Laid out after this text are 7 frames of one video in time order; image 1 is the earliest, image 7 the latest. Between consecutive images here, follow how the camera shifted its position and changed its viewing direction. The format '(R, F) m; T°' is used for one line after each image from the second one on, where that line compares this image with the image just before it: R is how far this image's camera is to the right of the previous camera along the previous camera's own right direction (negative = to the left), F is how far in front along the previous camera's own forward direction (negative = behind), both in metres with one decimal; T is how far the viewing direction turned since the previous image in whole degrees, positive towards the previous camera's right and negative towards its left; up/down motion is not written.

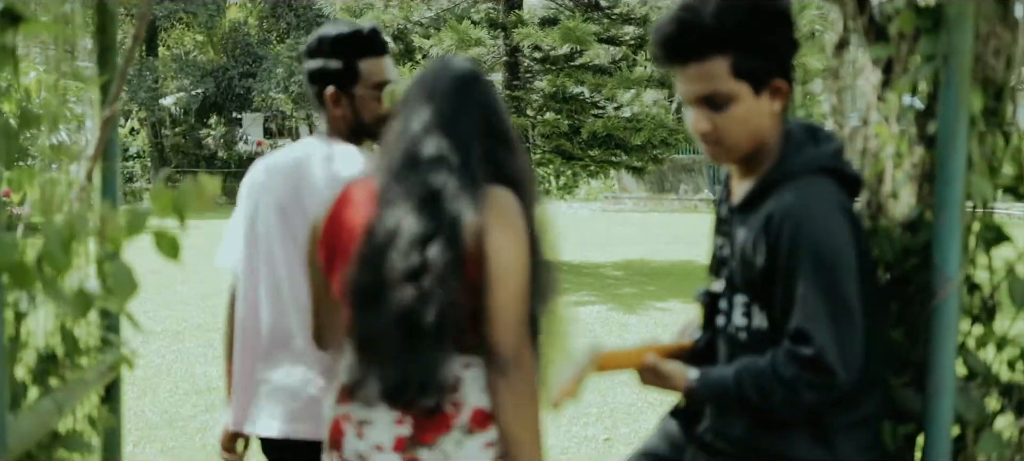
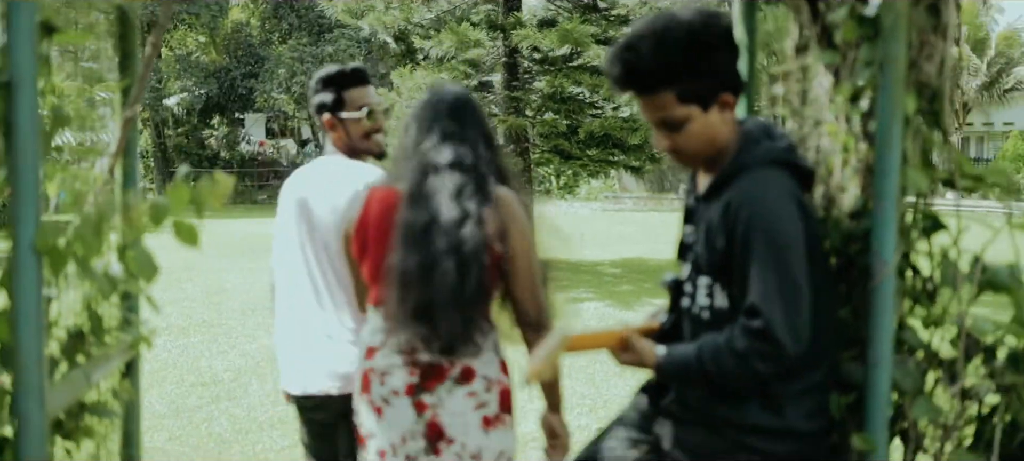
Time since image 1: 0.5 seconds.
(0.0, -0.2) m; 0°
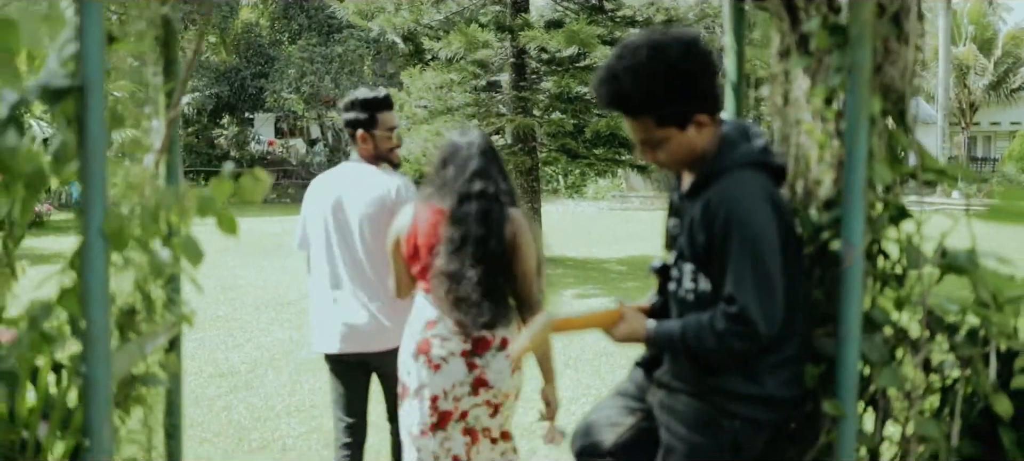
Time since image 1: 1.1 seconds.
(0.0, -0.2) m; 0°
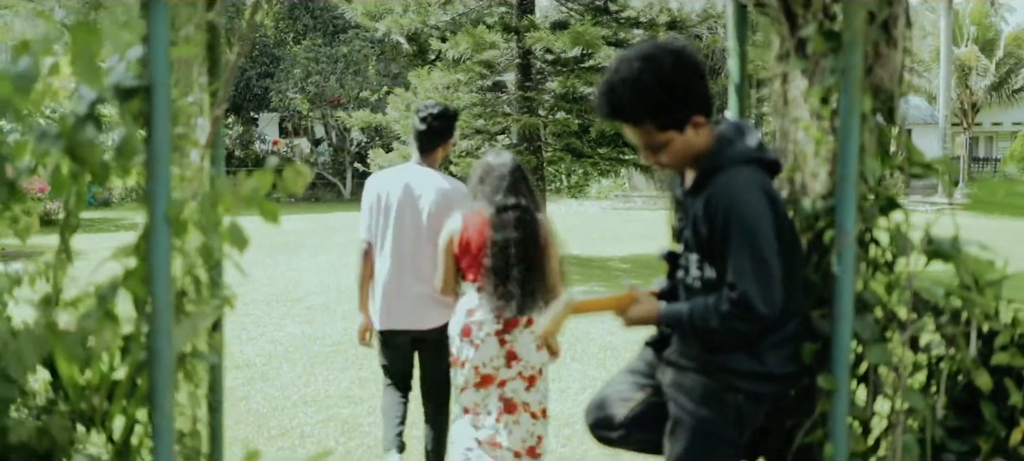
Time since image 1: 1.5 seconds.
(0.0, -0.2) m; 0°
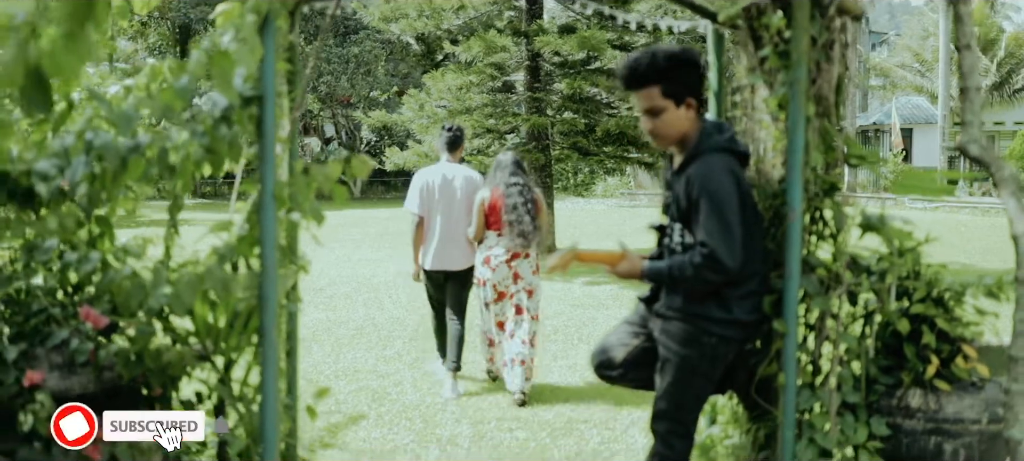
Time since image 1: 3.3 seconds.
(0.0, -0.6) m; 0°
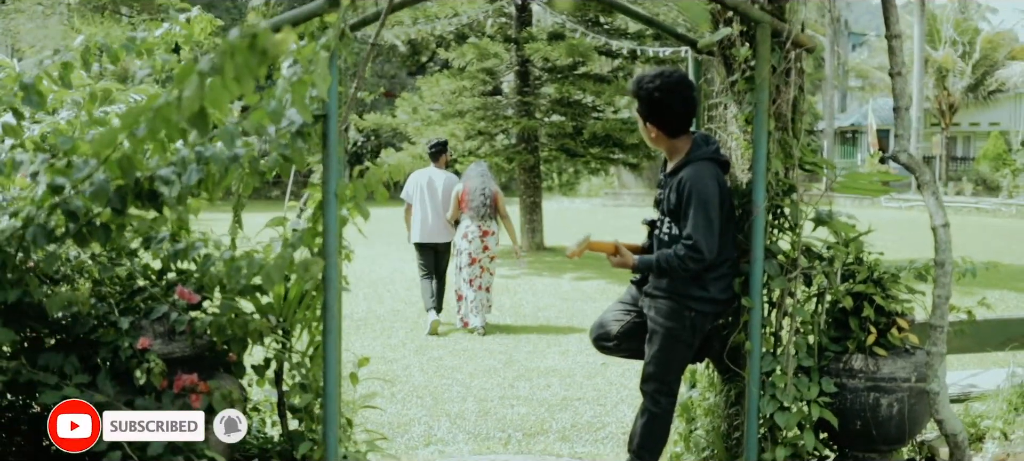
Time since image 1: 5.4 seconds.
(-0.1, -0.6) m; +1°
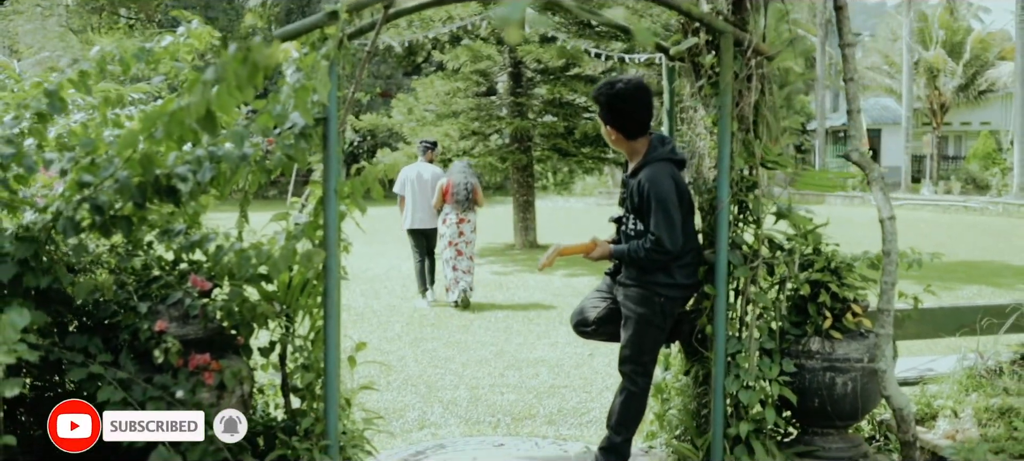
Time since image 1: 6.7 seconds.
(0.0, -0.3) m; 0°
